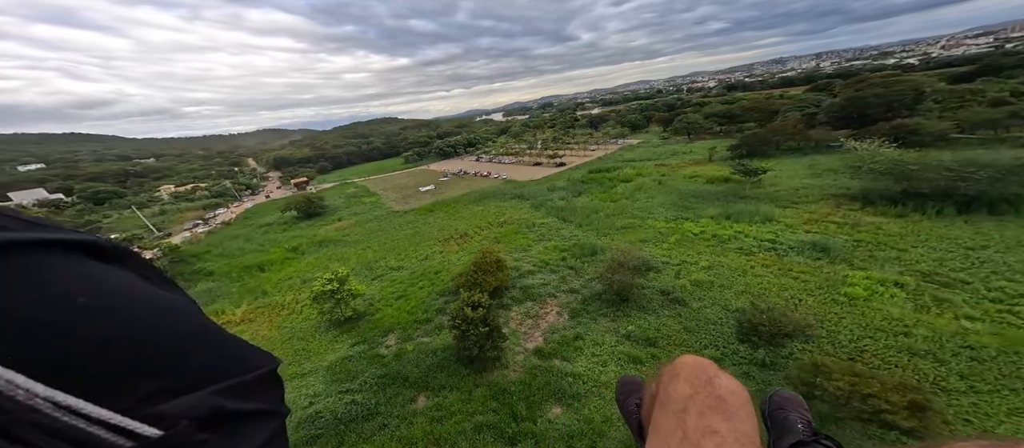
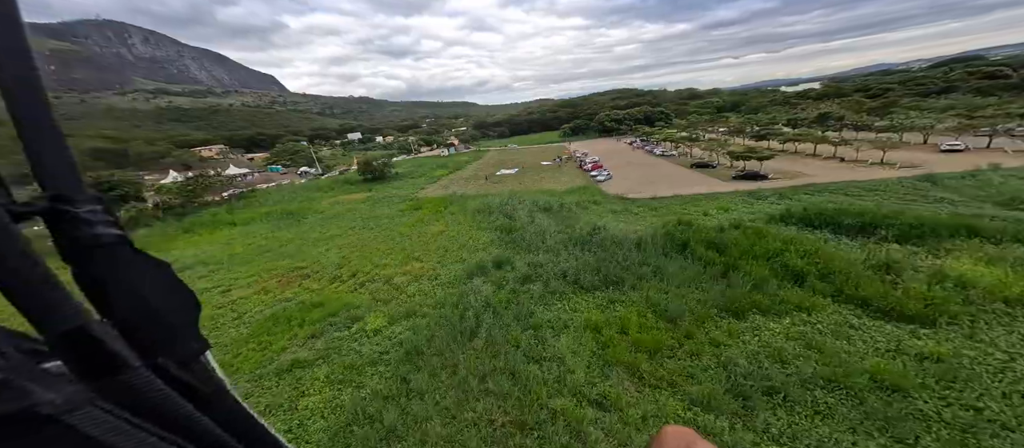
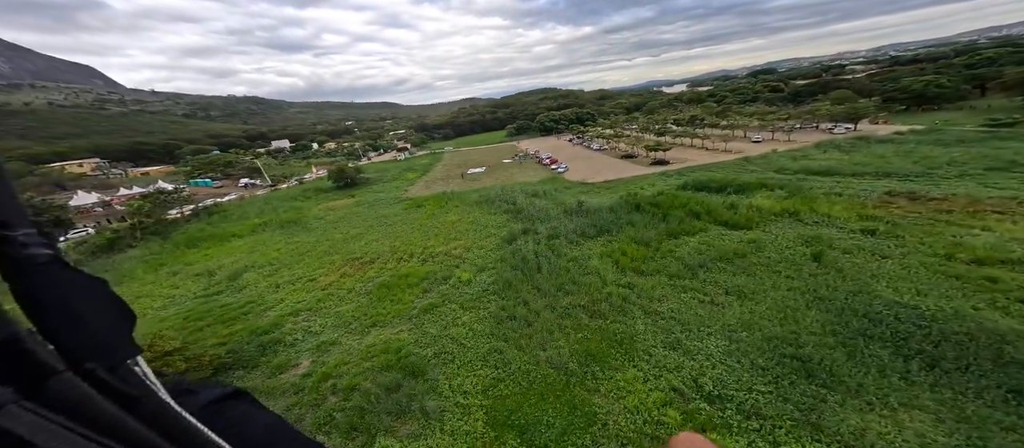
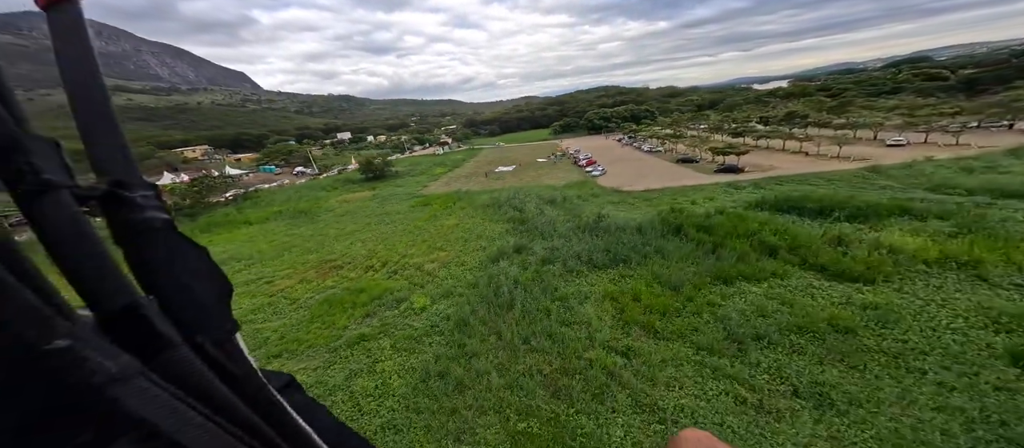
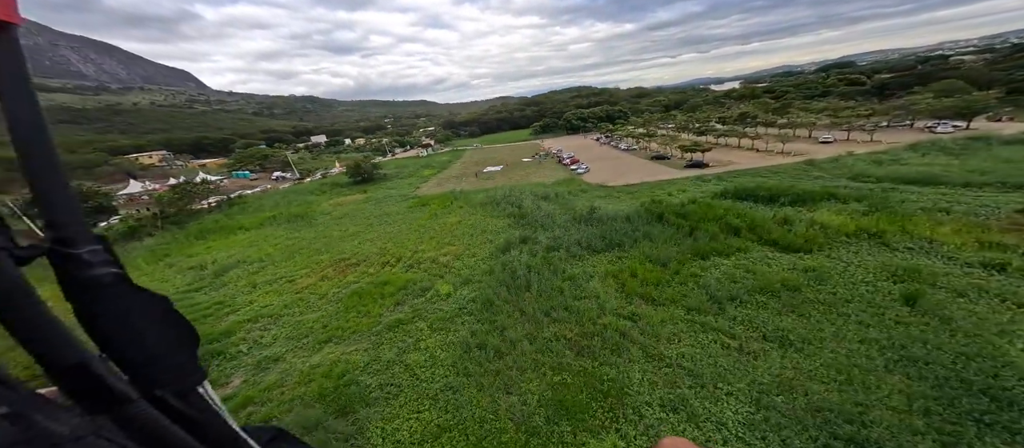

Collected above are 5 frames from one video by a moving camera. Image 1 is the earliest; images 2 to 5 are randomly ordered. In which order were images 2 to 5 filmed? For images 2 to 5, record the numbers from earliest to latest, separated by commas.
3, 5, 4, 2
